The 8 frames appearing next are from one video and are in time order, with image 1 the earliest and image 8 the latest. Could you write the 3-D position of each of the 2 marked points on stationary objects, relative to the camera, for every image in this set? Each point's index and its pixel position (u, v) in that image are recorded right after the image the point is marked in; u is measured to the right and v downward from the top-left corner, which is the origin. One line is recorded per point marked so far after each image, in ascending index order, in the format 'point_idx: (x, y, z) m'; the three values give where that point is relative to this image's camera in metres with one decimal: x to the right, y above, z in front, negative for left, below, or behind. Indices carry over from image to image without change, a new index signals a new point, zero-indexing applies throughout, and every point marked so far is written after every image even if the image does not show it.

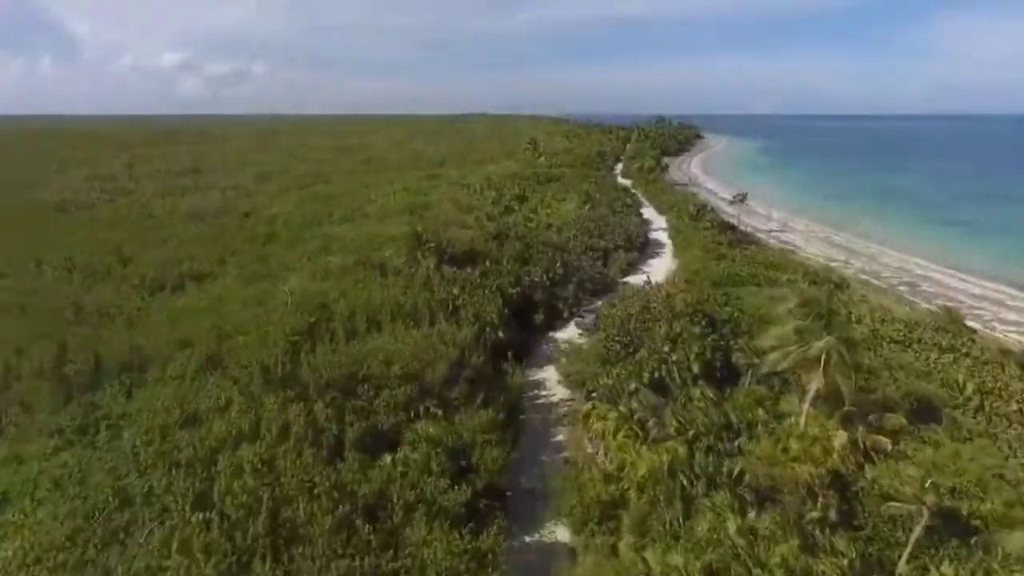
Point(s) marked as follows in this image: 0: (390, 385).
0: (-3.1, -2.5, +17.9) m
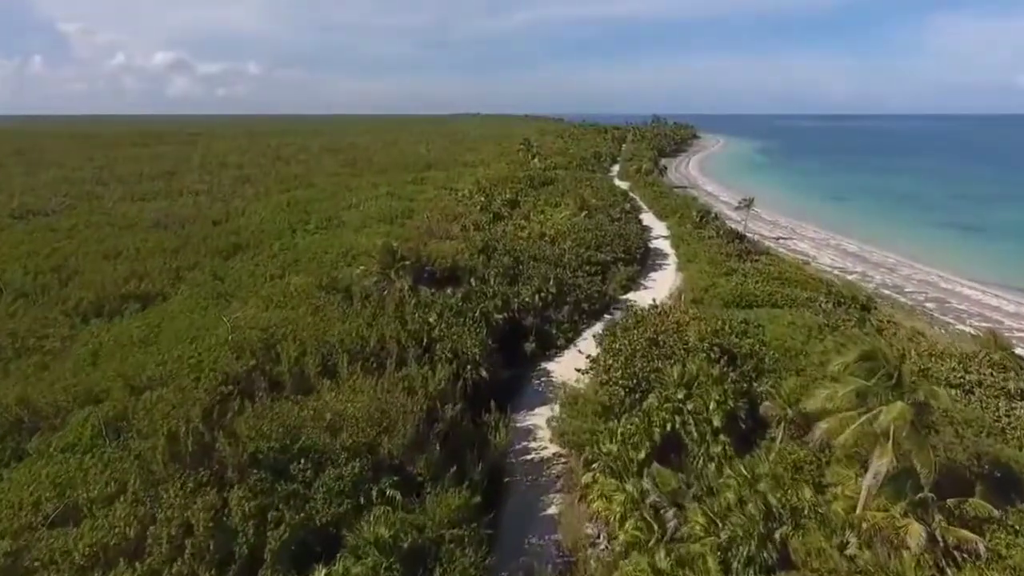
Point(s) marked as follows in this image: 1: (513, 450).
0: (-3.5, -3.4, +14.0) m
1: (0.0, -4.4, +19.5) m
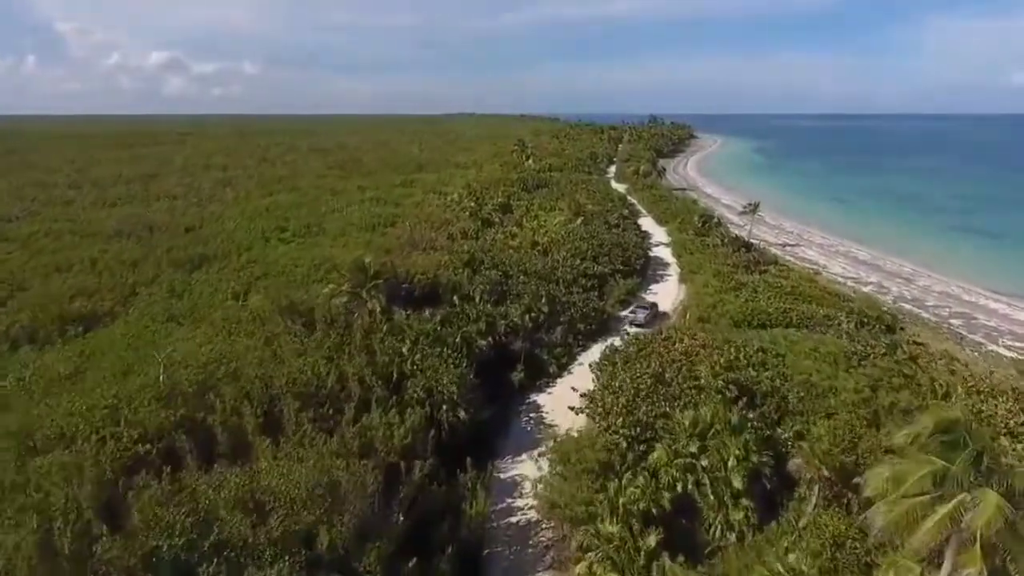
0: (-3.9, -4.2, +10.9) m
1: (-0.4, -5.2, +16.4) m
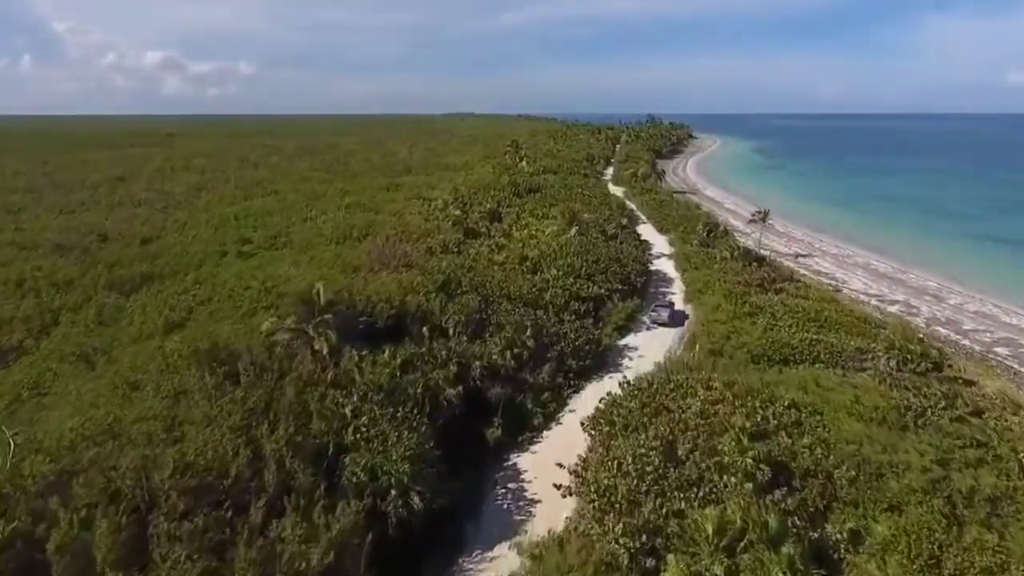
0: (-4.5, -5.2, +6.6) m
1: (-1.1, -6.2, +12.1) m
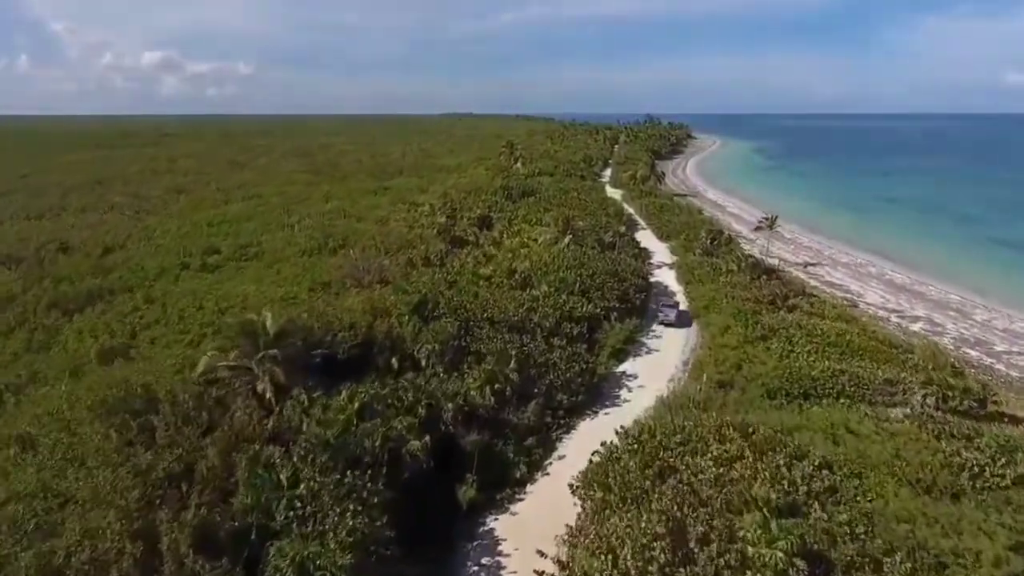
0: (-5.1, -6.0, +3.5) m
1: (-1.6, -6.9, +9.0) m
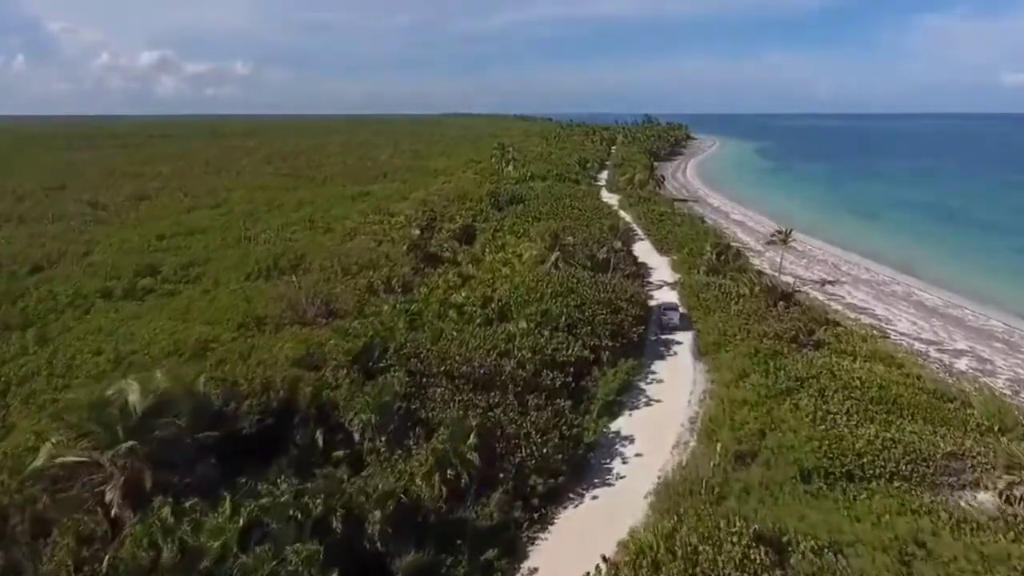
0: (-5.9, -7.2, -1.3) m
1: (-2.5, -8.1, +4.2) m
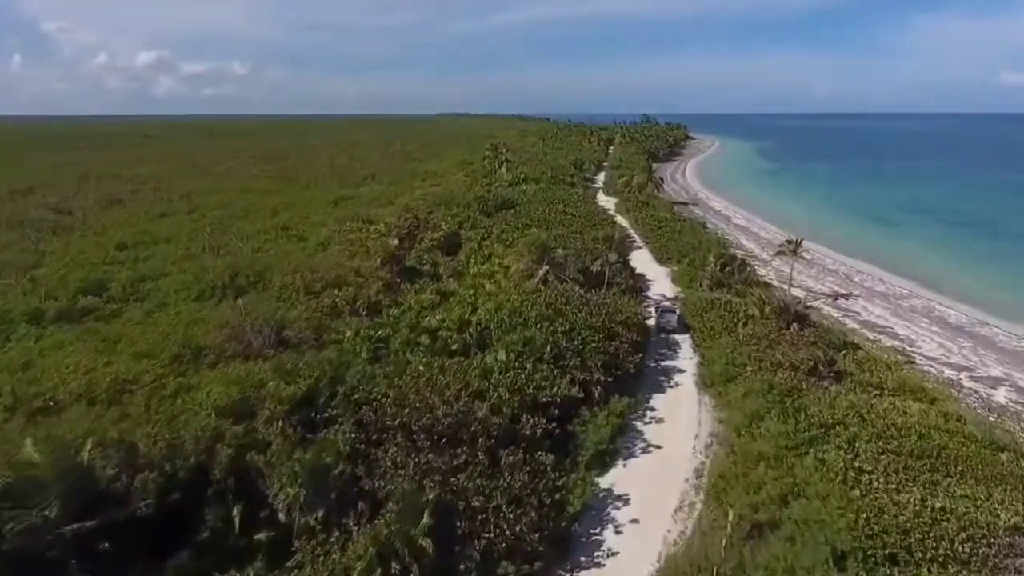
0: (-6.6, -7.9, -4.5) m
1: (-3.1, -8.9, +1.0) m
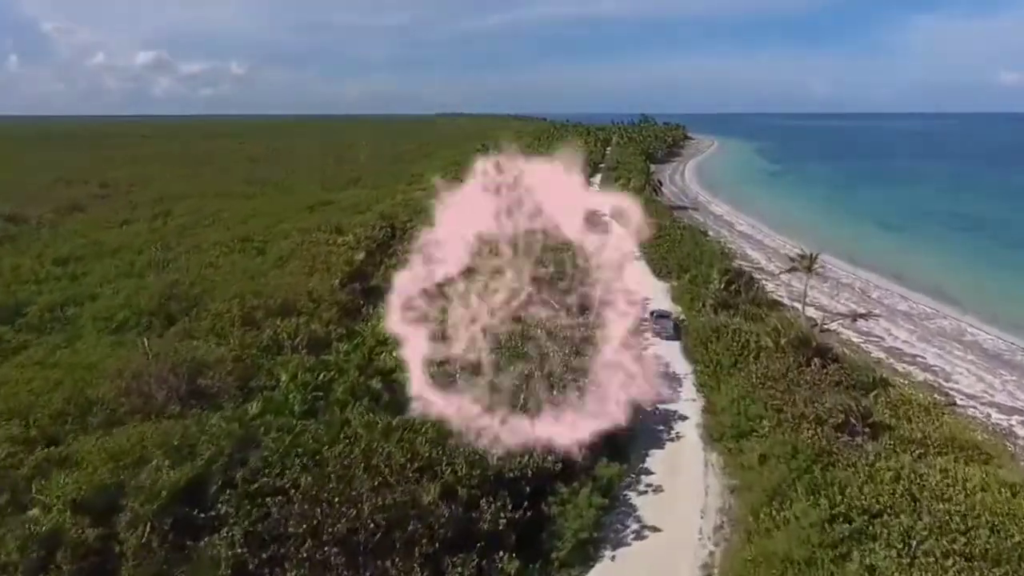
0: (-7.4, -8.9, -8.5) m
1: (-4.0, -9.9, -3.0) m
